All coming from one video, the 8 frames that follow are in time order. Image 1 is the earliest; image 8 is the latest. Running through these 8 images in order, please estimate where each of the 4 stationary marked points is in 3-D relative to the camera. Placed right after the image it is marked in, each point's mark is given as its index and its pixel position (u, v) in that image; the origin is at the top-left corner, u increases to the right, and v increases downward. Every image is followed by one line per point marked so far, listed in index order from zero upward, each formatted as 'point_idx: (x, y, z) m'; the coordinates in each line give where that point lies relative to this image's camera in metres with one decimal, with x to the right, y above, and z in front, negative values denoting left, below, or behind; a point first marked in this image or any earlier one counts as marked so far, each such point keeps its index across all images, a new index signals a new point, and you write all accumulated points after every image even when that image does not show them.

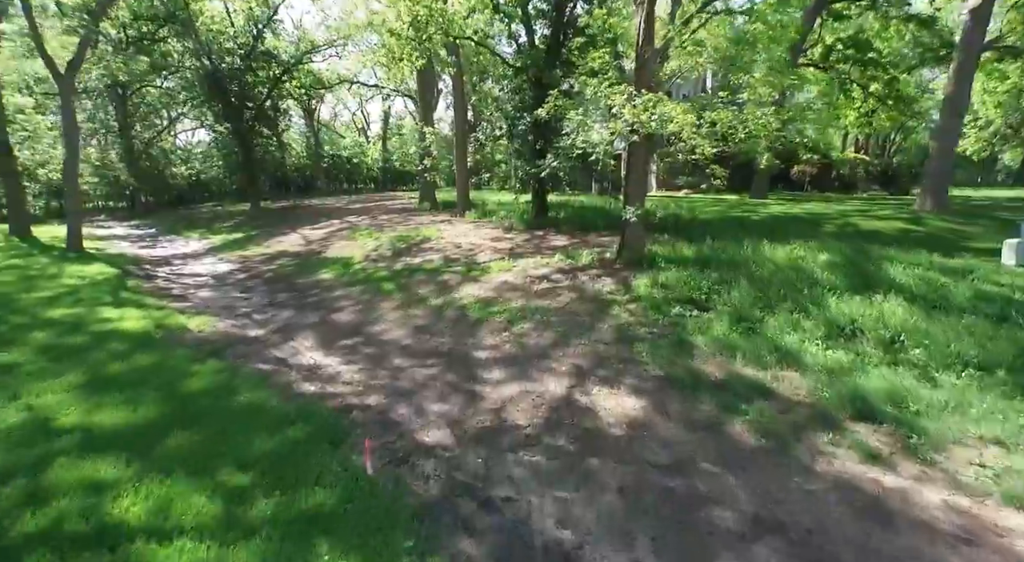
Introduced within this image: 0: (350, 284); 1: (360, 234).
0: (-2.7, -0.1, +9.5) m
1: (-3.8, +1.2, +14.2) m
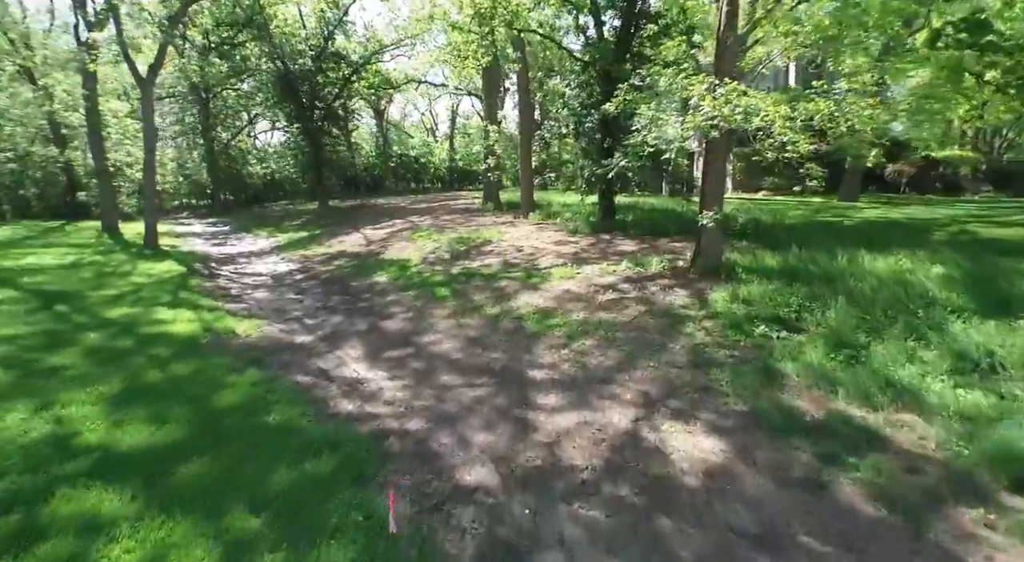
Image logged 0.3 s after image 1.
0: (-1.7, -0.1, +9.1) m
1: (-2.2, +1.1, +13.9) m
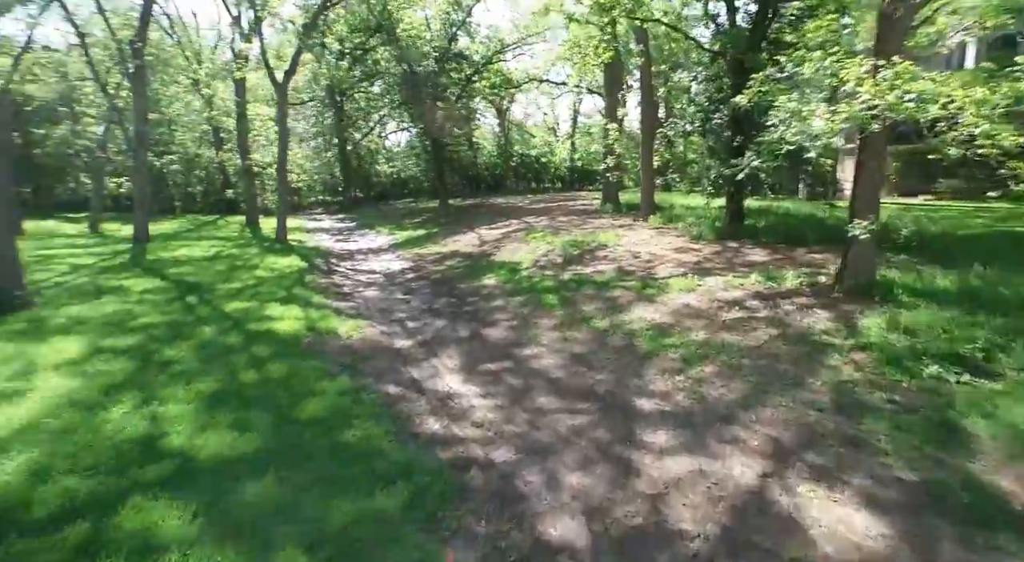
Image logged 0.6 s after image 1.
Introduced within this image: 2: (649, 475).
0: (0.0, -0.2, +8.8) m
1: (+0.5, +1.1, +13.6) m
2: (+0.9, -1.3, +3.8) m
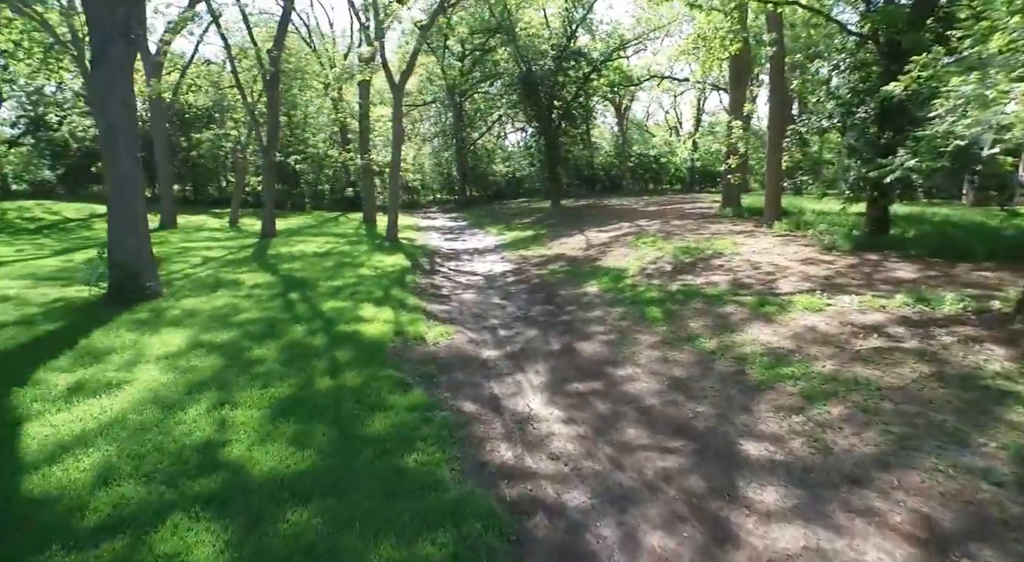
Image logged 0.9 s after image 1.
0: (+1.4, -0.3, +8.1) m
1: (+2.9, +0.9, +12.7) m
2: (+1.3, -1.5, +3.1) m
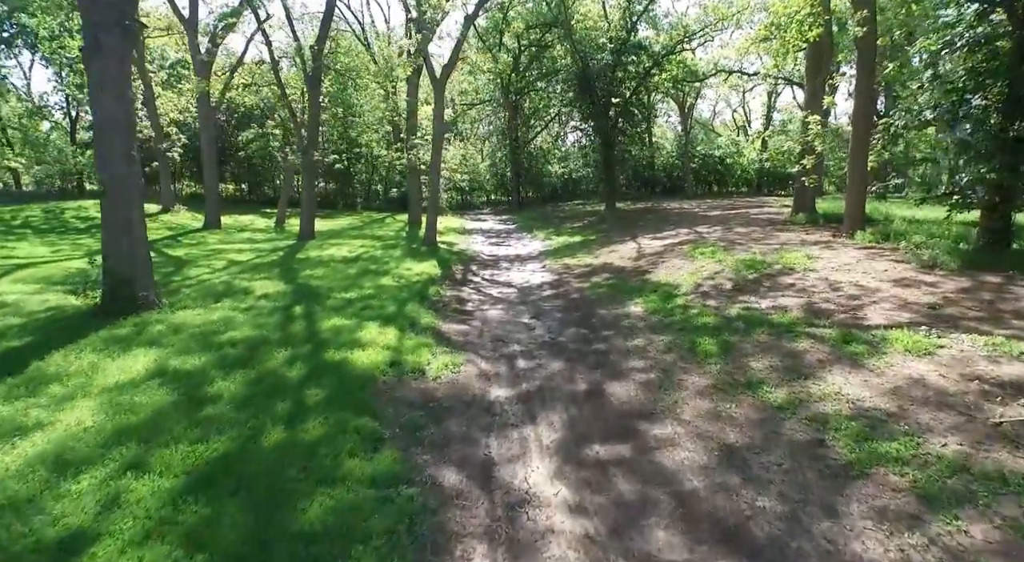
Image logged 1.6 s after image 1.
0: (+1.7, -0.6, +6.8) m
1: (+3.7, +0.6, +11.2) m
2: (+1.1, -1.7, +1.9) m
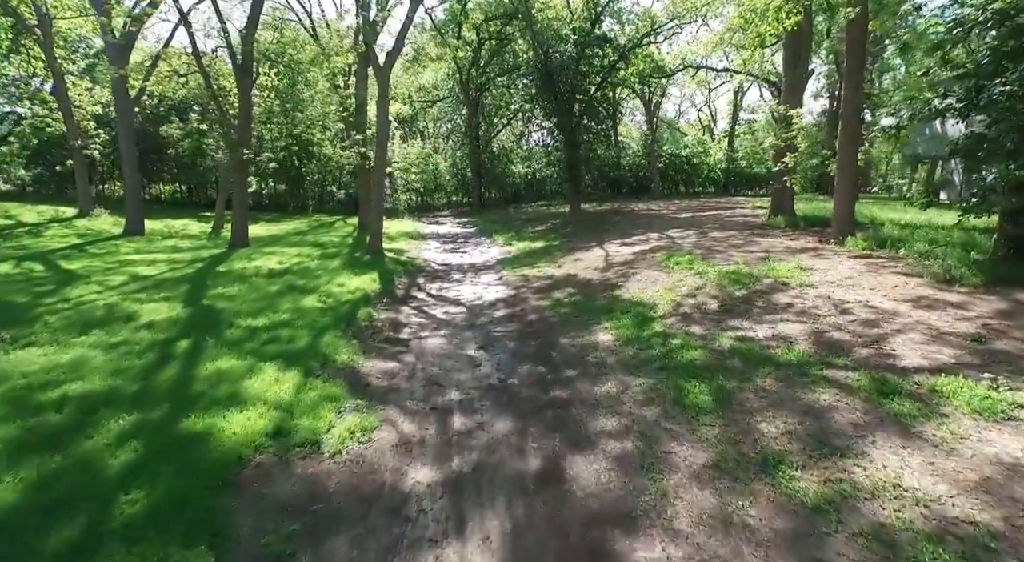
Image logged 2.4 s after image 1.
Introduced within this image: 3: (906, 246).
0: (+1.1, -0.9, +5.4) m
1: (+2.9, +0.3, +10.0) m
2: (+0.8, -2.0, +0.4) m
3: (+6.2, +0.6, +8.8) m
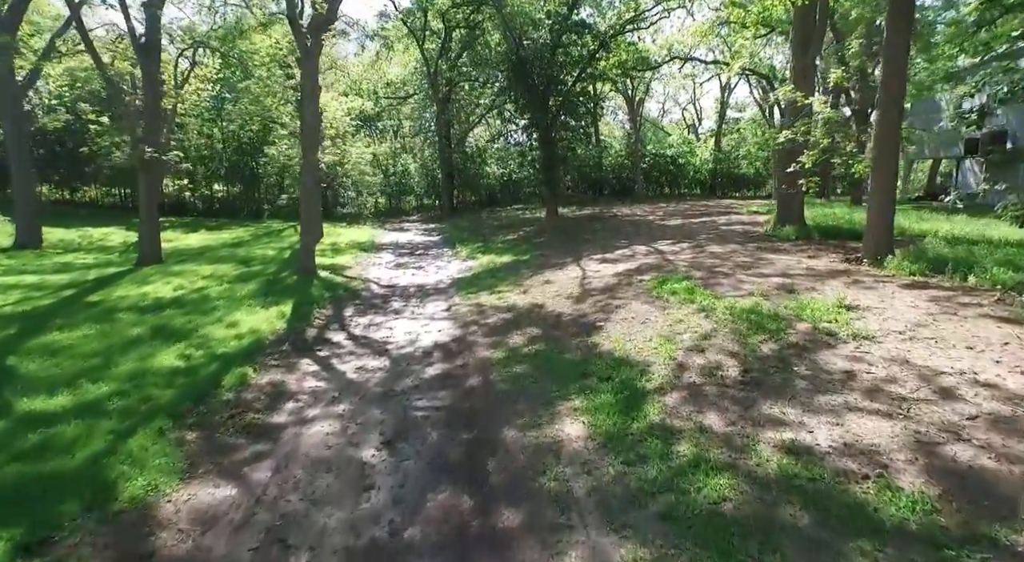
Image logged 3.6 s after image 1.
0: (+0.5, -1.3, +3.1) m
1: (+2.1, -0.1, +7.7) m
2: (+0.4, -2.4, -1.9) m
3: (+5.5, +0.1, +6.6) m
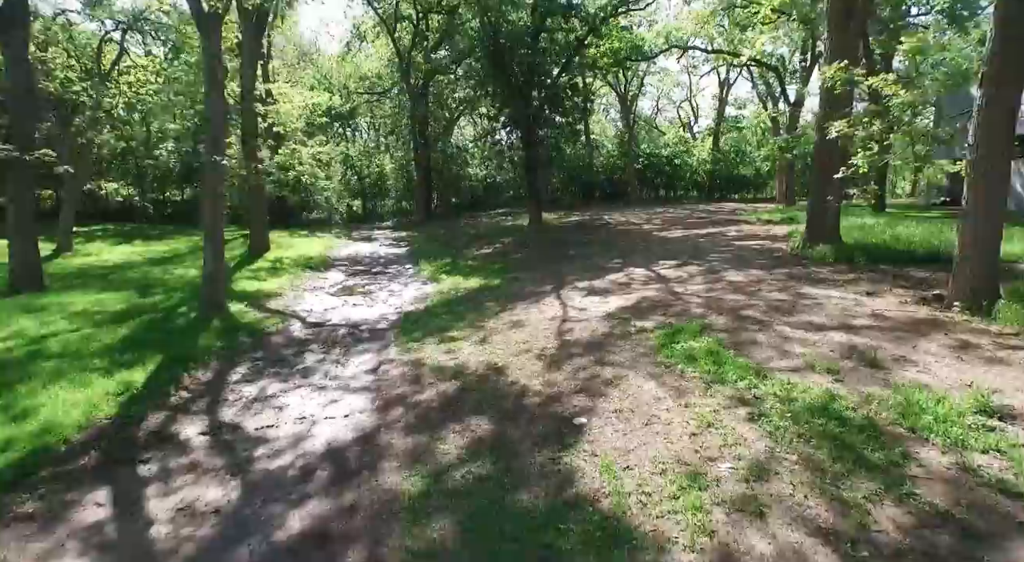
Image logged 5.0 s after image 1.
0: (0.0, -1.9, +0.6) m
1: (+1.6, -0.7, +5.2) m
2: (-0.1, -3.0, -4.4) m
3: (+4.9, -0.4, +4.2) m
